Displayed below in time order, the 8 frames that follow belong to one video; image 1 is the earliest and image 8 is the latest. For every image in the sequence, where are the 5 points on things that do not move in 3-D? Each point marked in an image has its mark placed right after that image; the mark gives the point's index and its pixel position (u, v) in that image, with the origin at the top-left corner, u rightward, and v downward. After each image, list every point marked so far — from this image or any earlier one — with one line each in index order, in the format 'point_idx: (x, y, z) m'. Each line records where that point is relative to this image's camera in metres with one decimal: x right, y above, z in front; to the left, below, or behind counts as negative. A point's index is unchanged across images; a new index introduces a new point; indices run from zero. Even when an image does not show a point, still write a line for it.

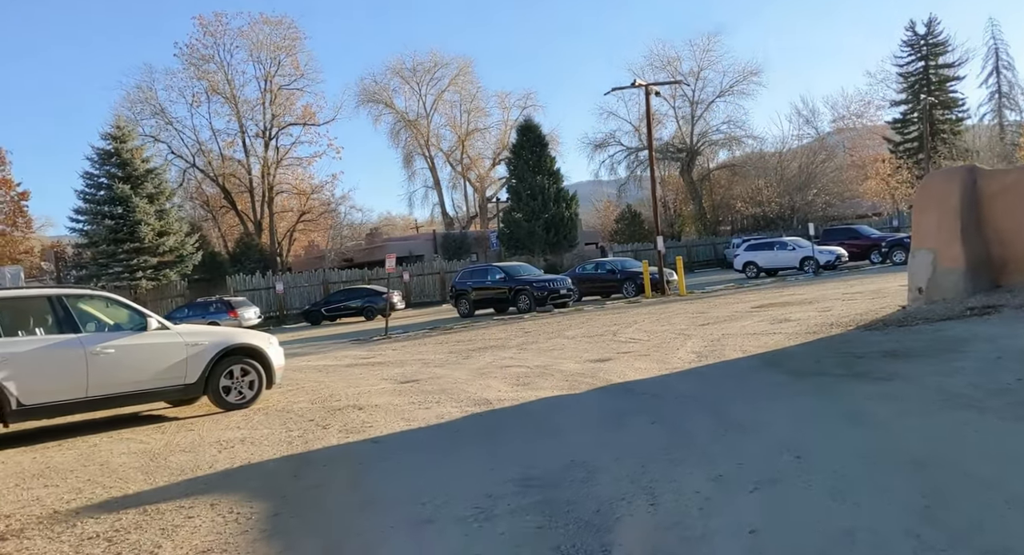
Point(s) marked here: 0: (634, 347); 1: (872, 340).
0: (+2.2, -1.2, +15.4) m
1: (+5.1, -0.9, +12.3) m
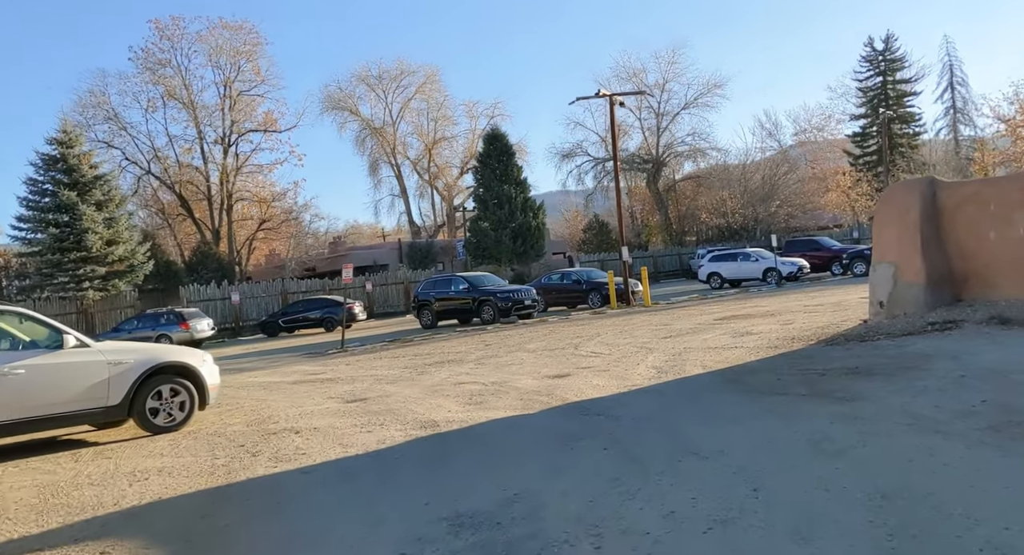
0: (+1.4, -1.5, +14.9) m
1: (+4.5, -1.1, +12.0) m
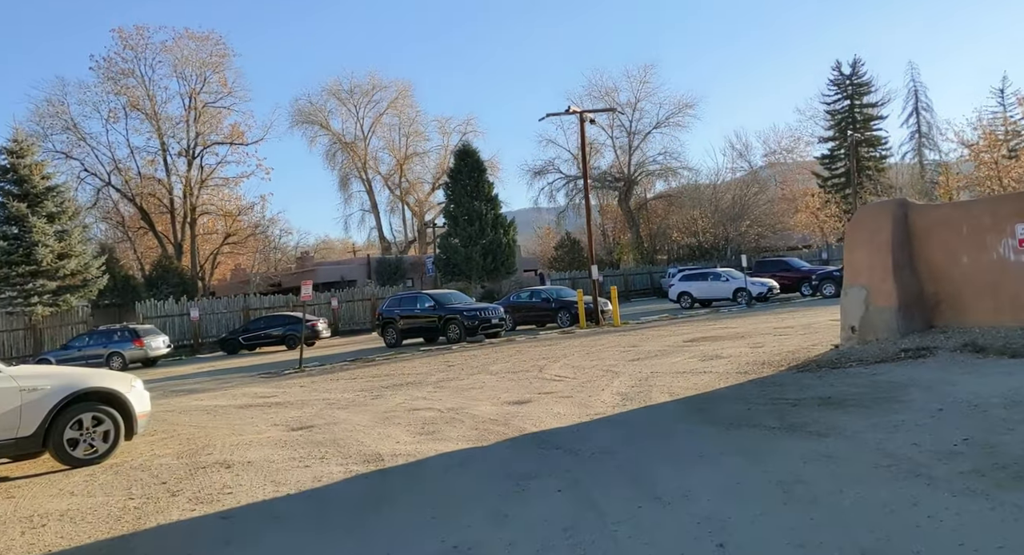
0: (+0.8, -1.8, +14.4) m
1: (+3.9, -1.4, +11.5) m
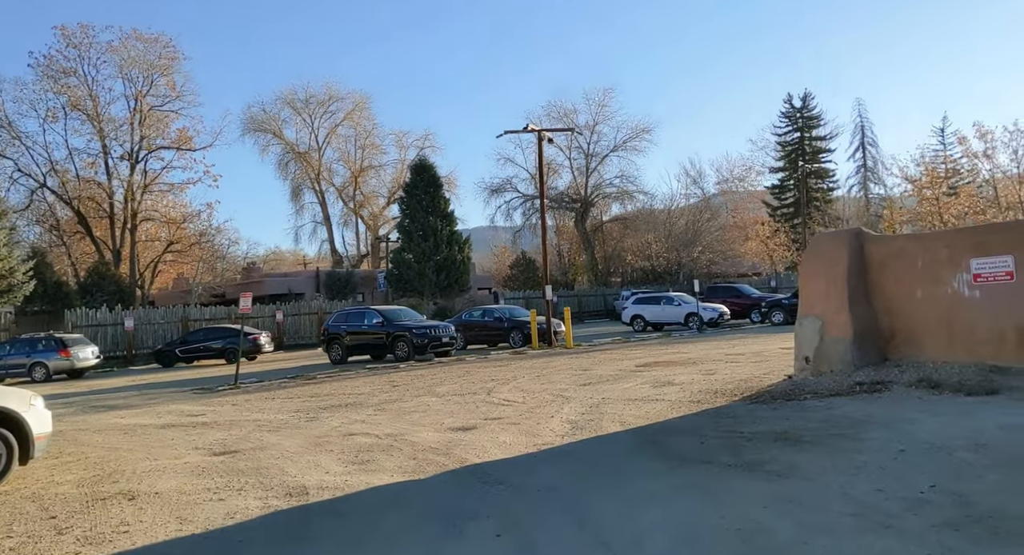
0: (-0.1, -2.1, +13.8) m
1: (+3.2, -1.8, +11.1) m
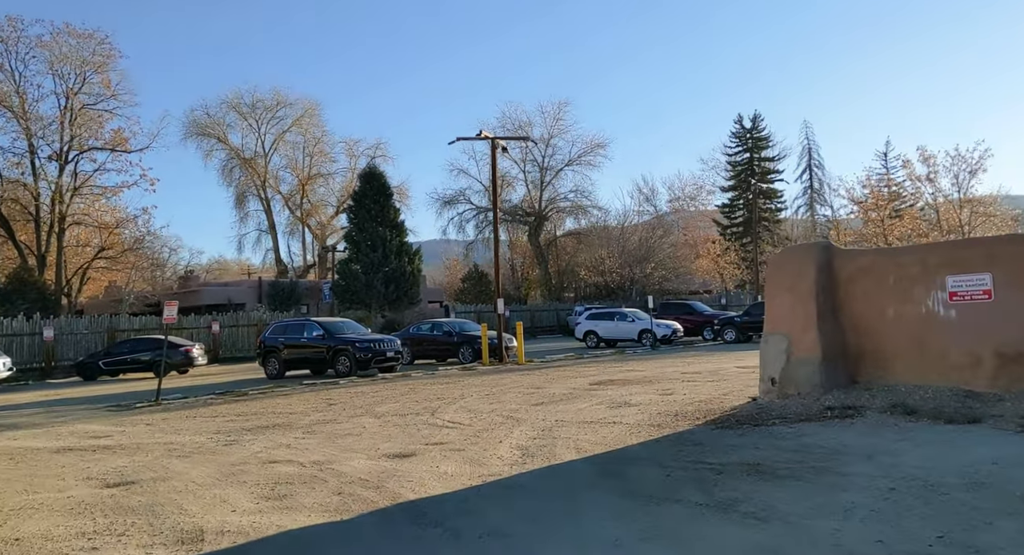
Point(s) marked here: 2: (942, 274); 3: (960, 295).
0: (-0.9, -2.3, +12.6) m
1: (+2.5, -1.9, +10.1) m
2: (+5.9, 0.0, +11.8) m
3: (+6.0, -0.2, +11.5) m
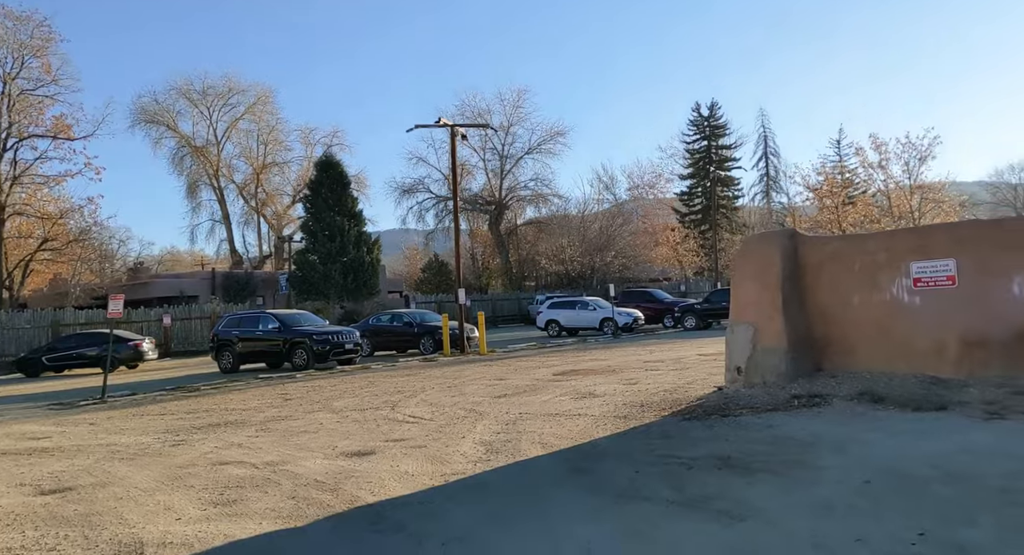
0: (-1.5, -2.2, +12.2) m
1: (+2.1, -1.8, +9.8) m
2: (+5.3, +0.2, +11.7) m
3: (+5.4, 0.0, +11.4) m
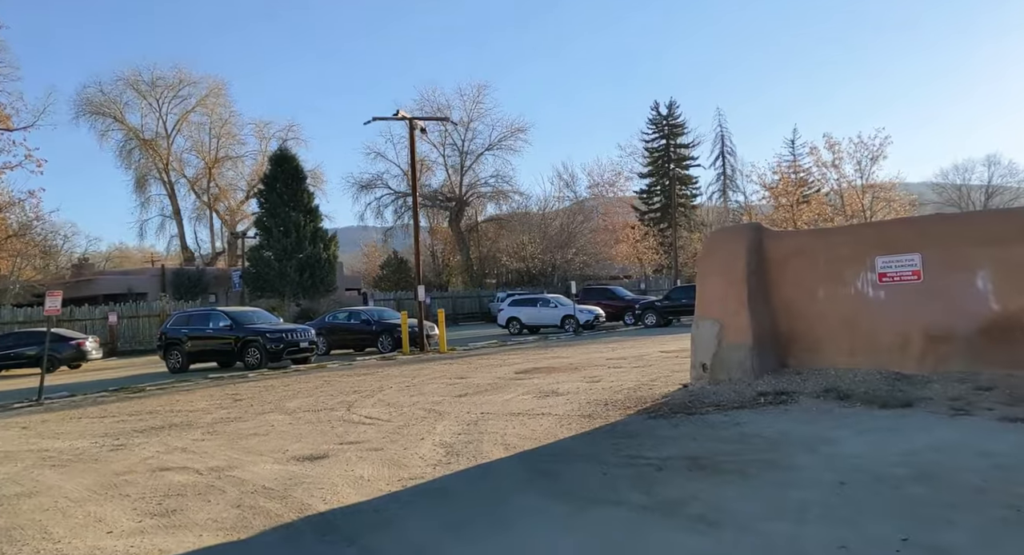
0: (-2.0, -2.1, +11.6) m
1: (+1.7, -1.7, +9.5) m
2: (+4.8, +0.3, +11.5) m
3: (+4.9, 0.0, +11.2) m
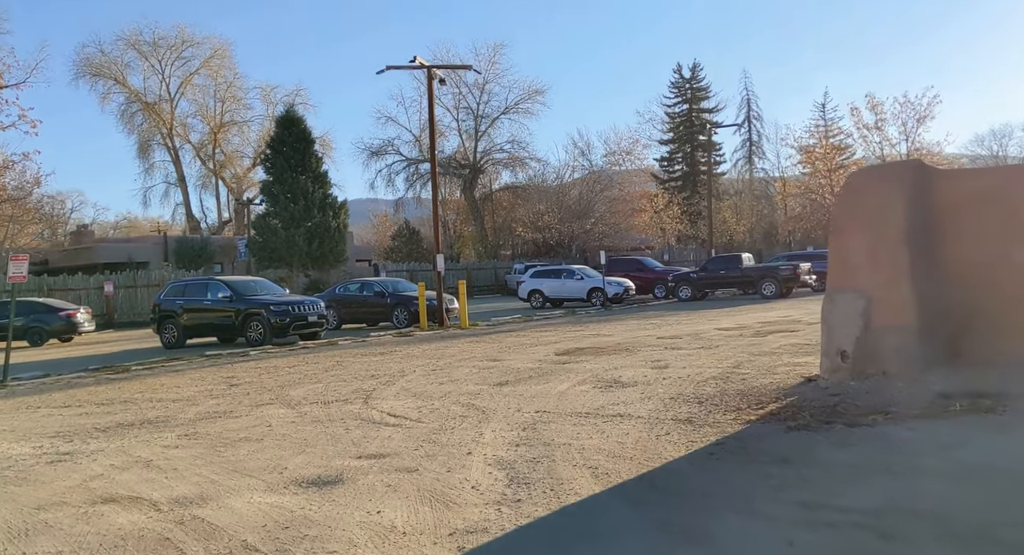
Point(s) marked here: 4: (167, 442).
0: (-1.2, -1.6, +8.7) m
1: (+2.4, -1.4, +6.5) m
2: (+5.6, +0.7, +8.4) m
3: (+5.7, +0.4, +8.1) m
4: (-3.7, -1.7, +9.3) m
